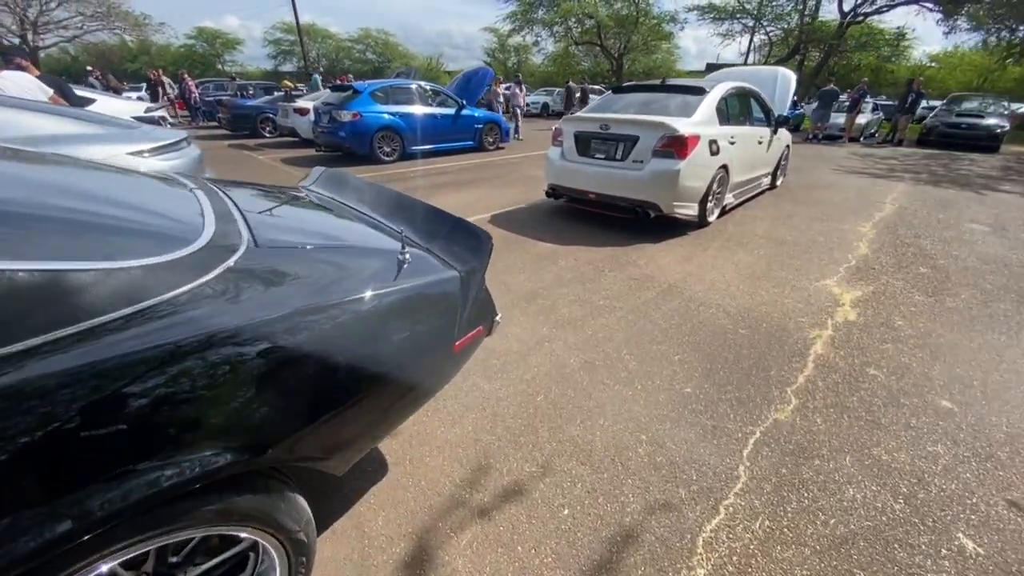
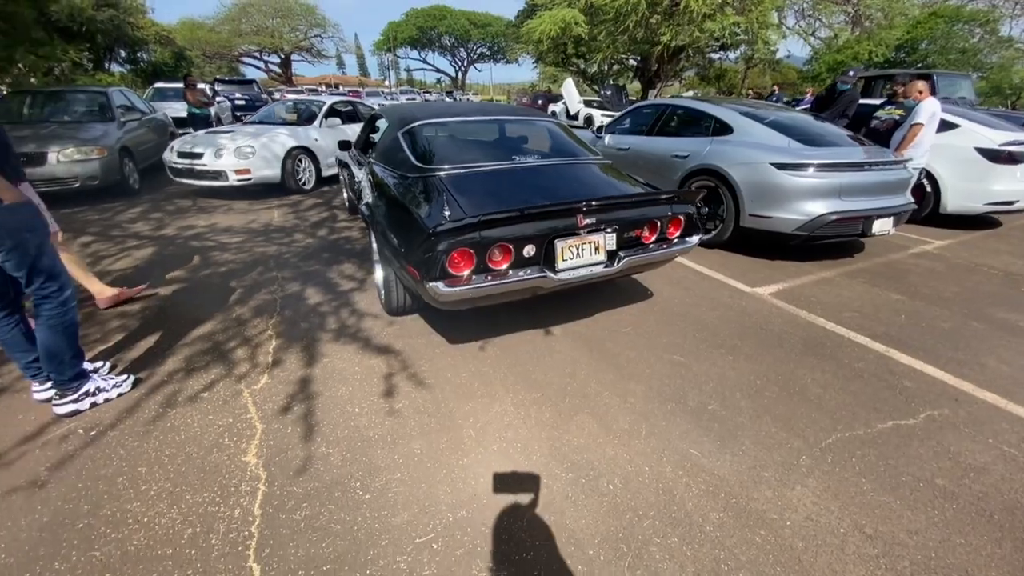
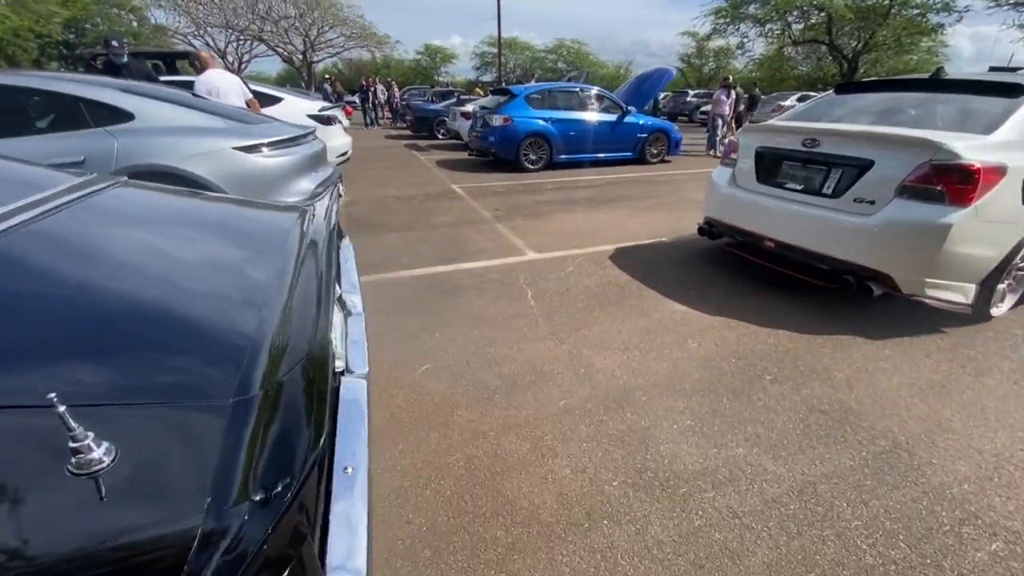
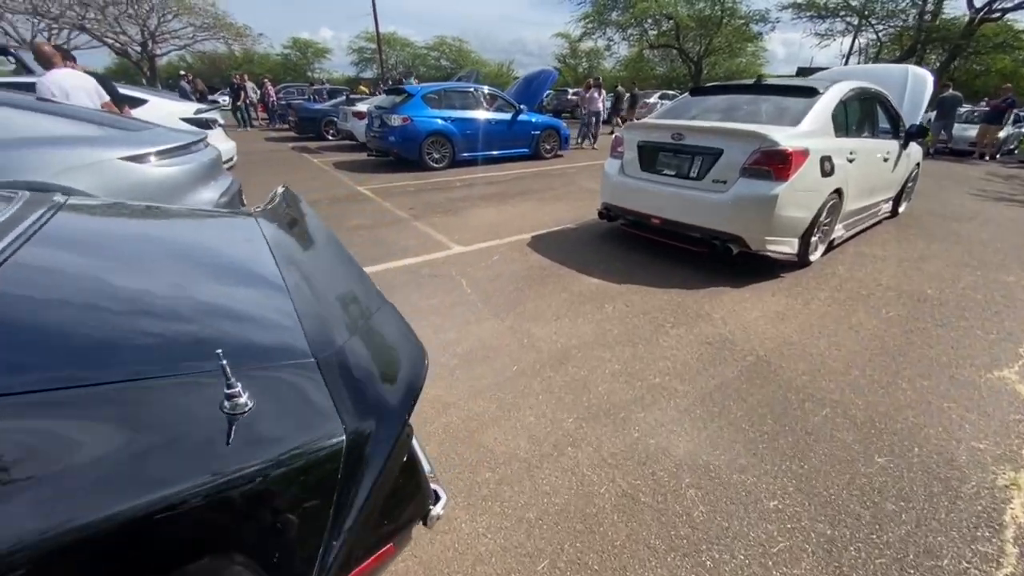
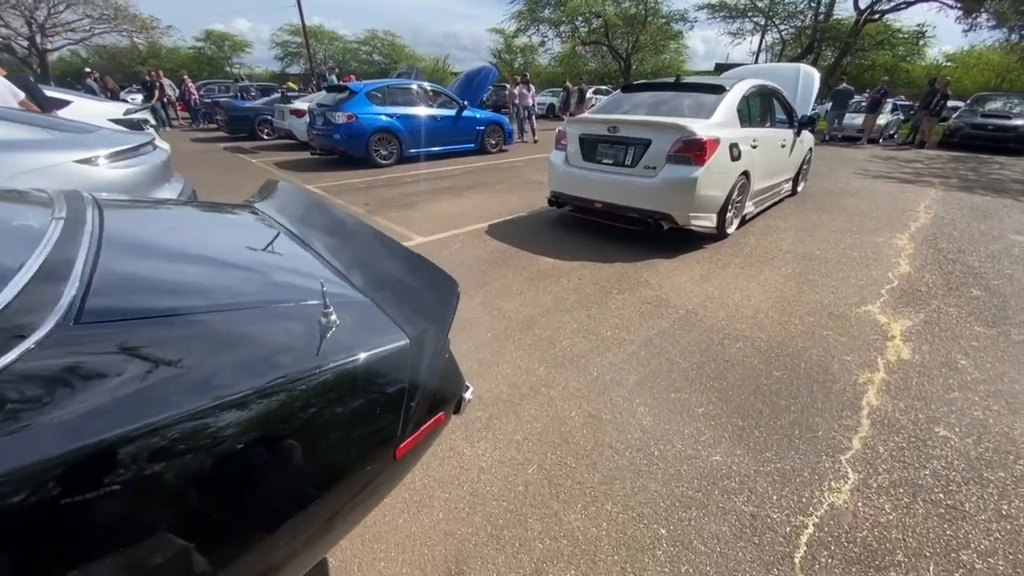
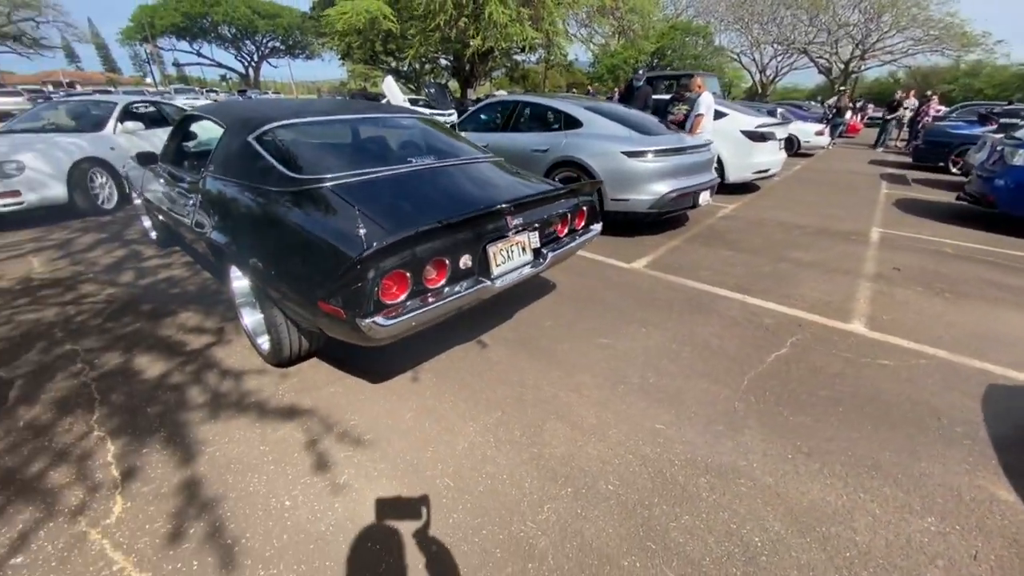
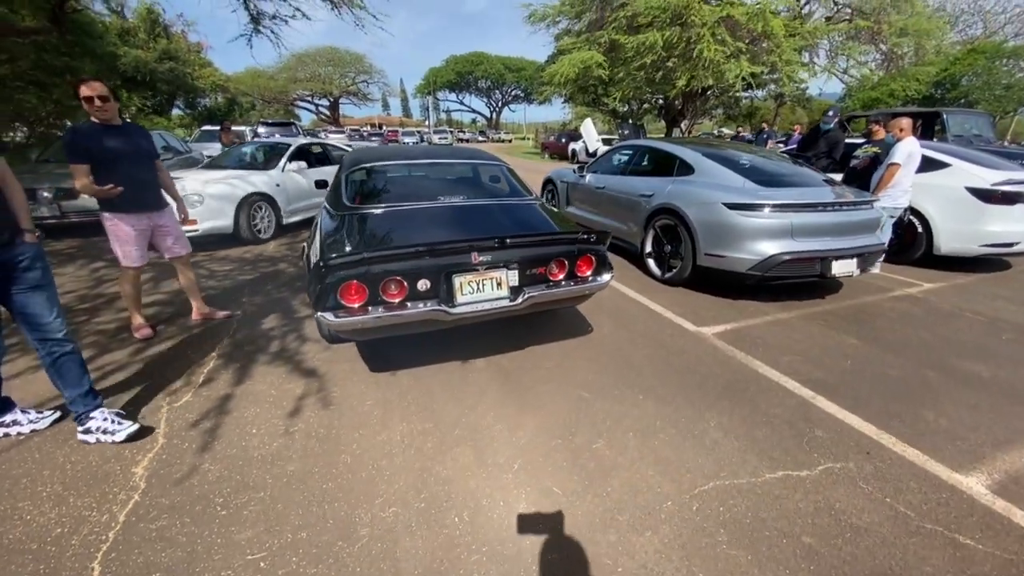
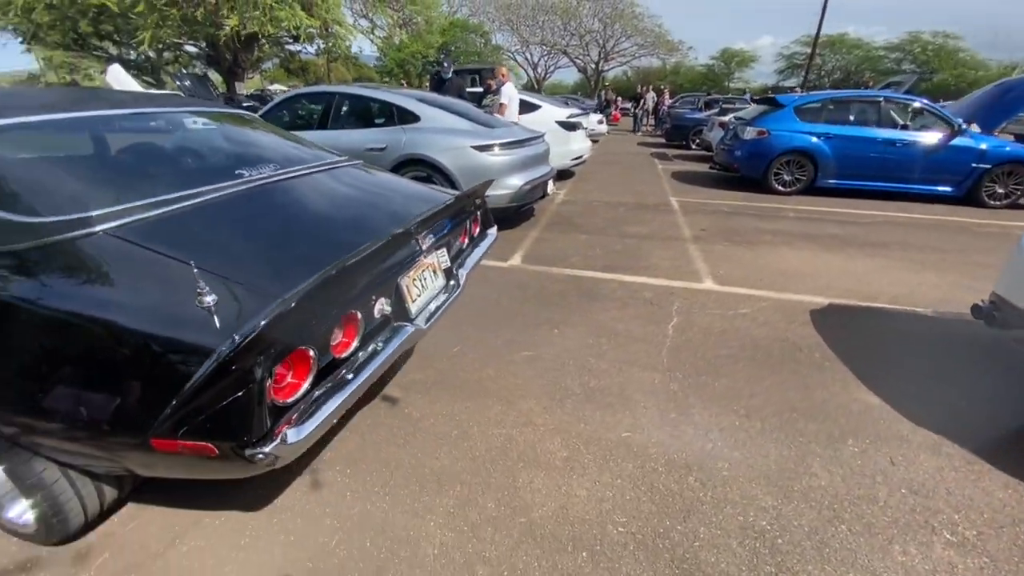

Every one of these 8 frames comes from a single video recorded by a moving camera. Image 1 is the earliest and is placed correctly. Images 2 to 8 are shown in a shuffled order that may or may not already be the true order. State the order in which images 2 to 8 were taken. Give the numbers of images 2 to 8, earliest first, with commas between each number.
5, 4, 3, 8, 6, 2, 7
